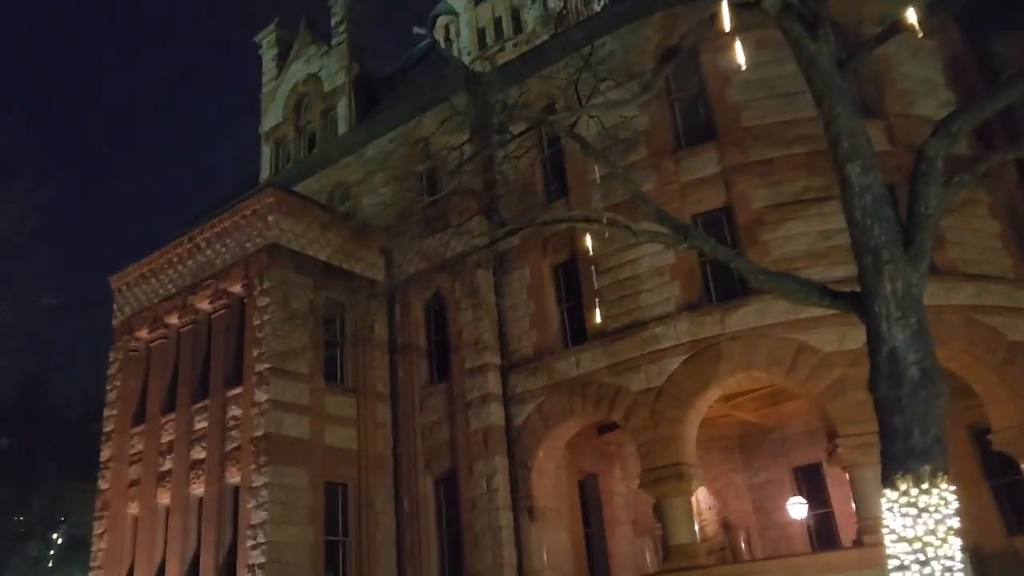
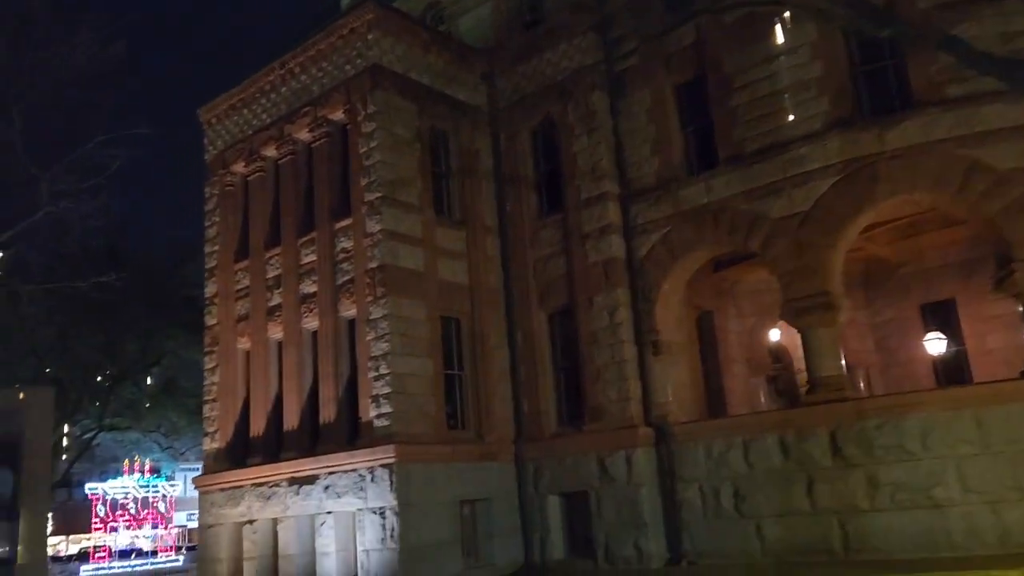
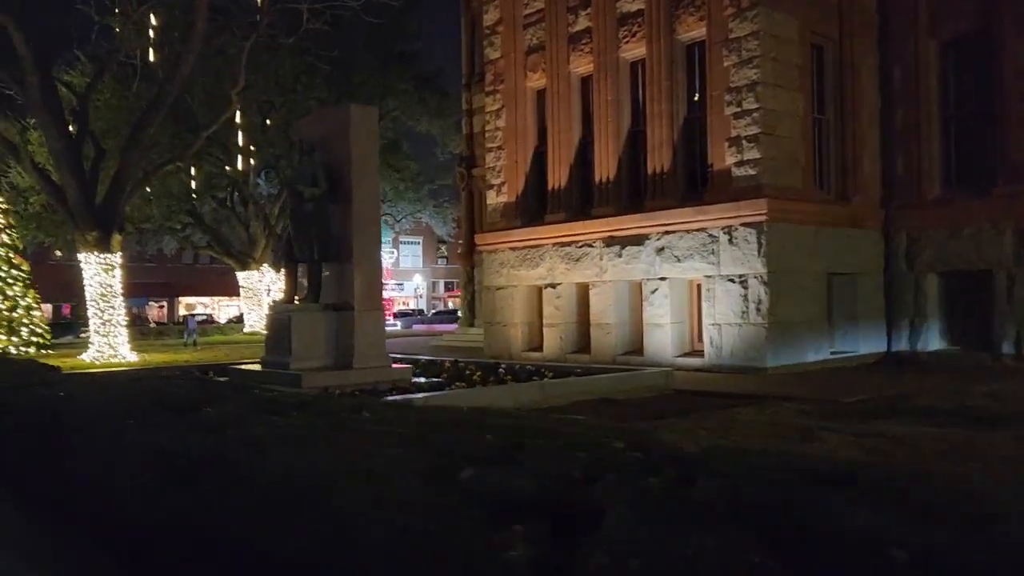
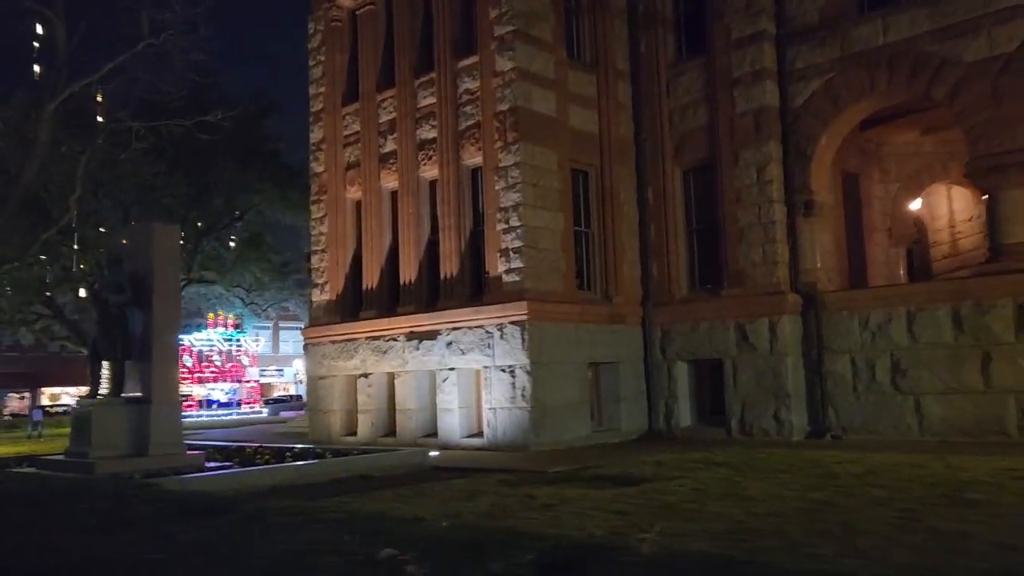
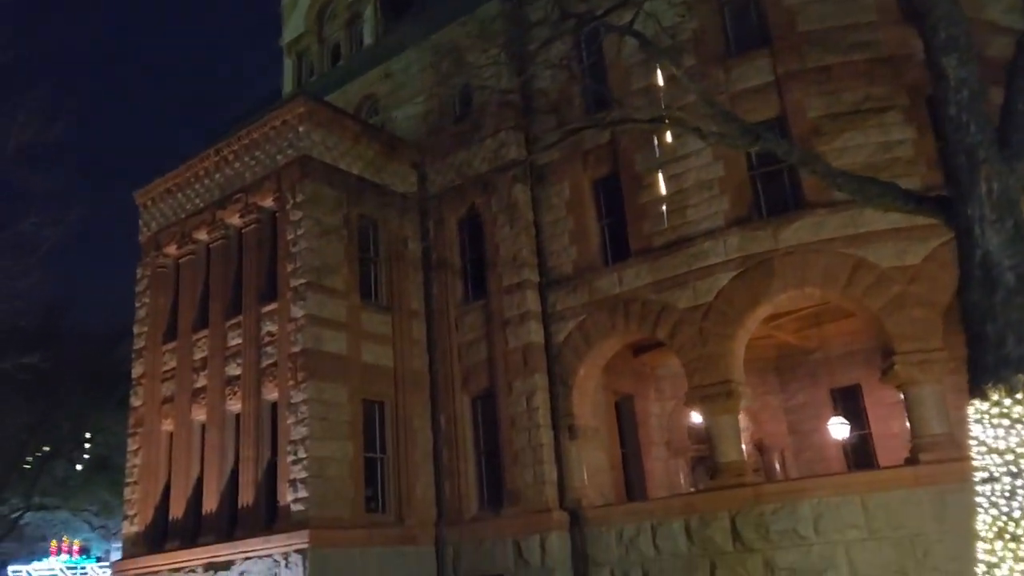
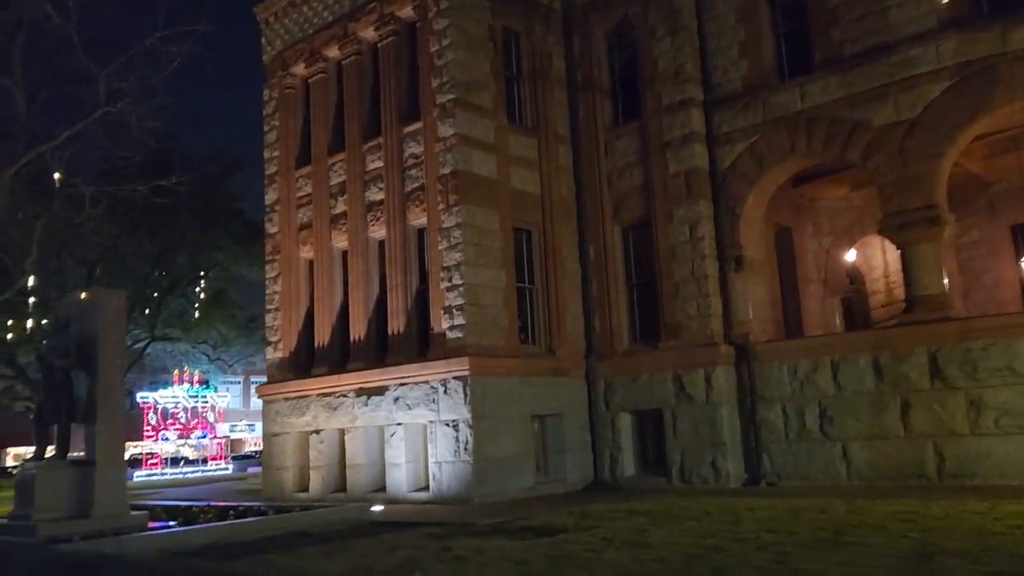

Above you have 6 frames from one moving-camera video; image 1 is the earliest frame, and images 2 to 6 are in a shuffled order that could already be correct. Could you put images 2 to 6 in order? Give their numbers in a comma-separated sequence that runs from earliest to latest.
5, 2, 6, 4, 3
